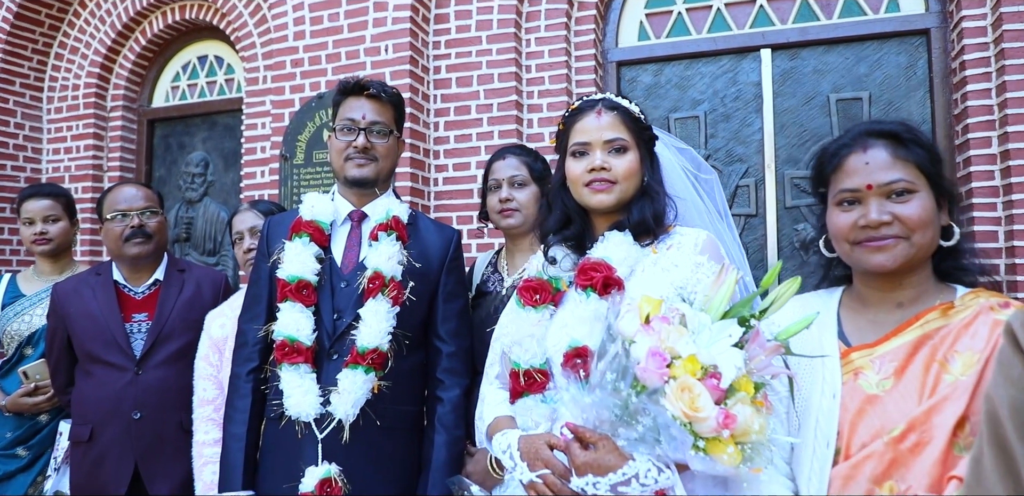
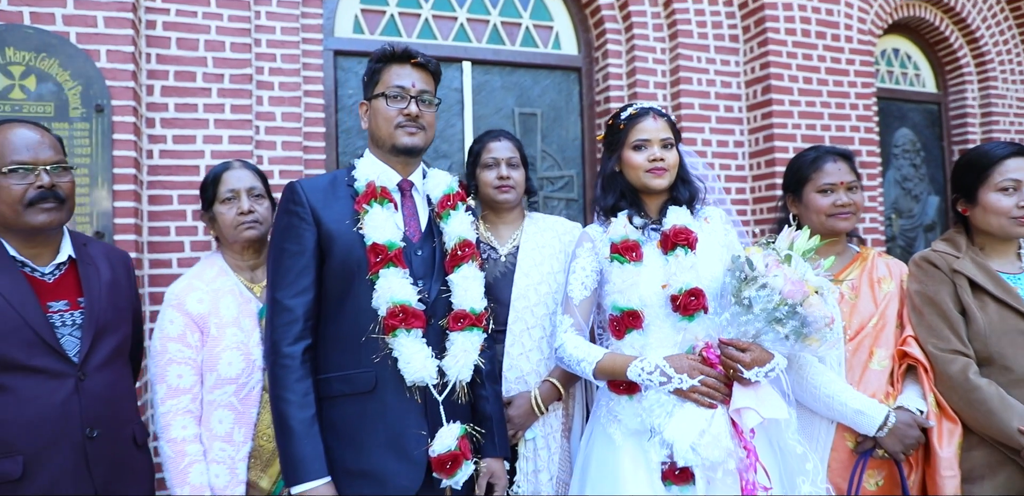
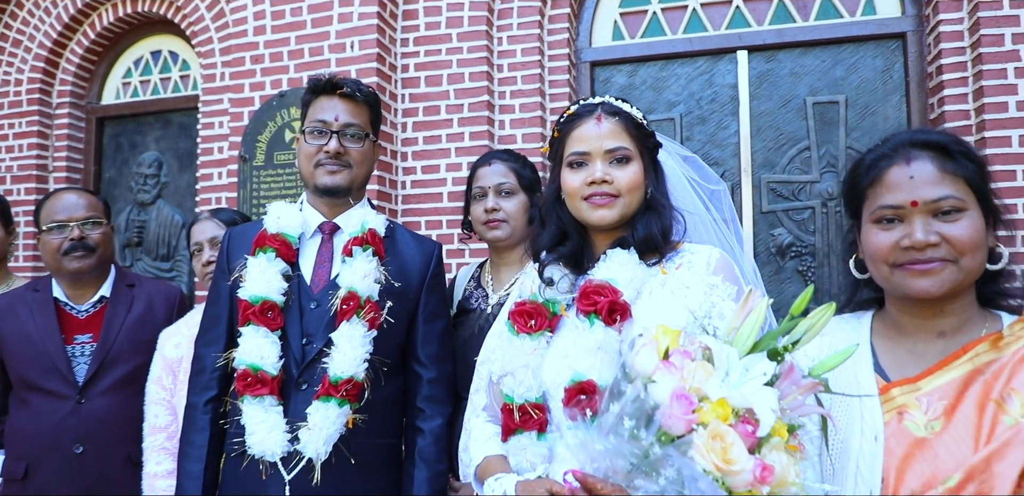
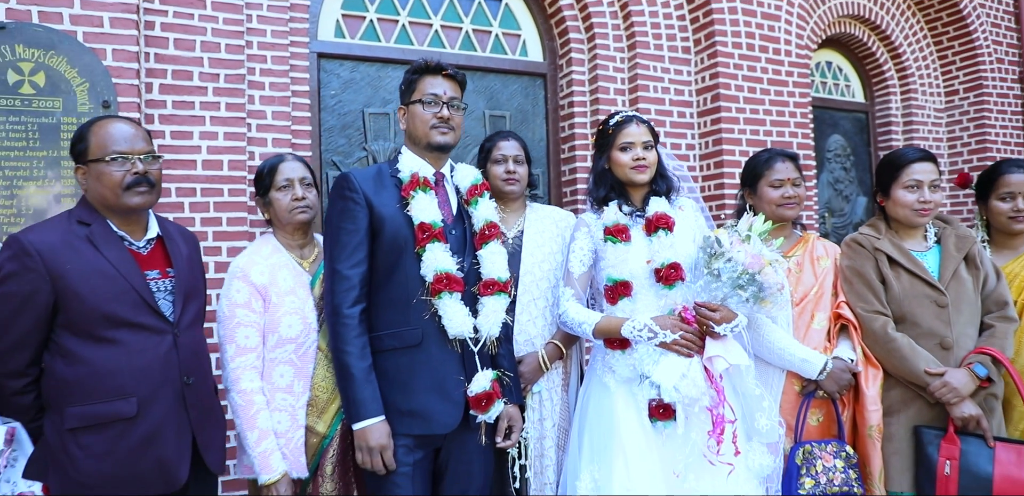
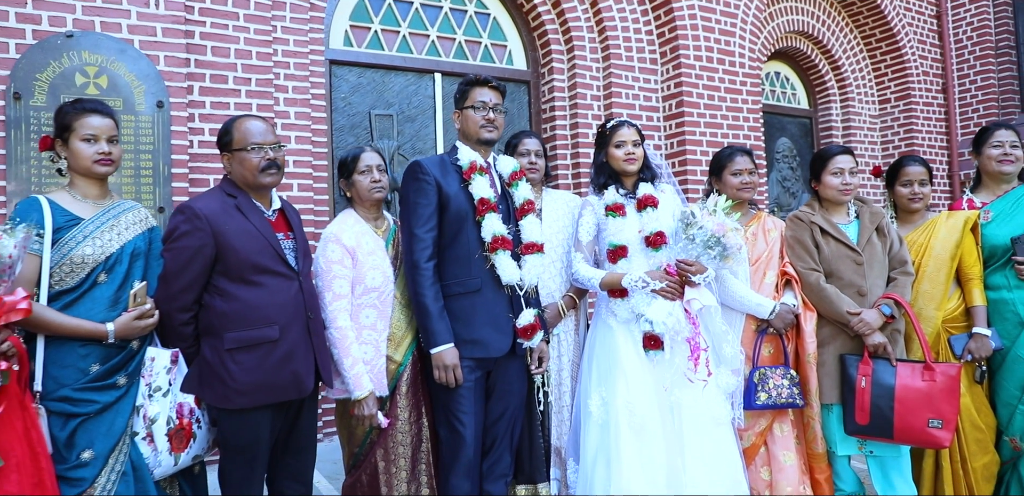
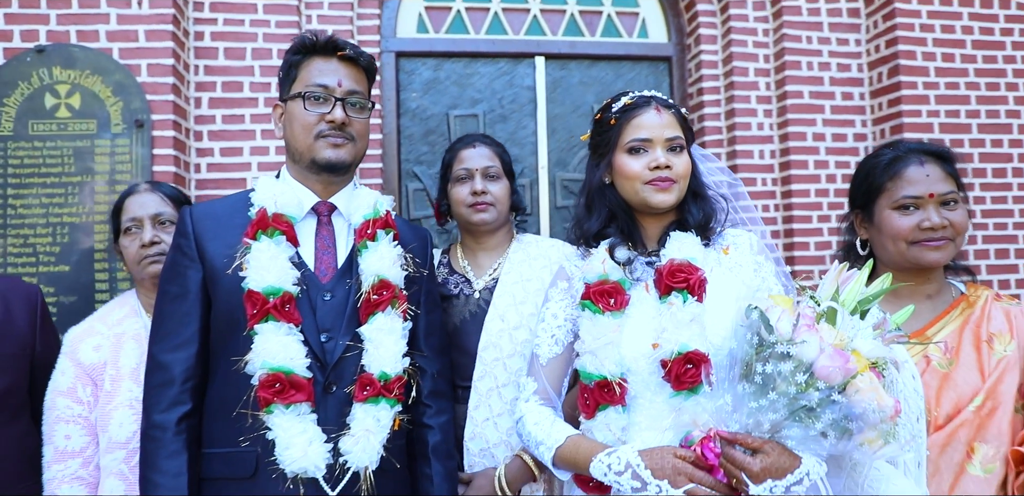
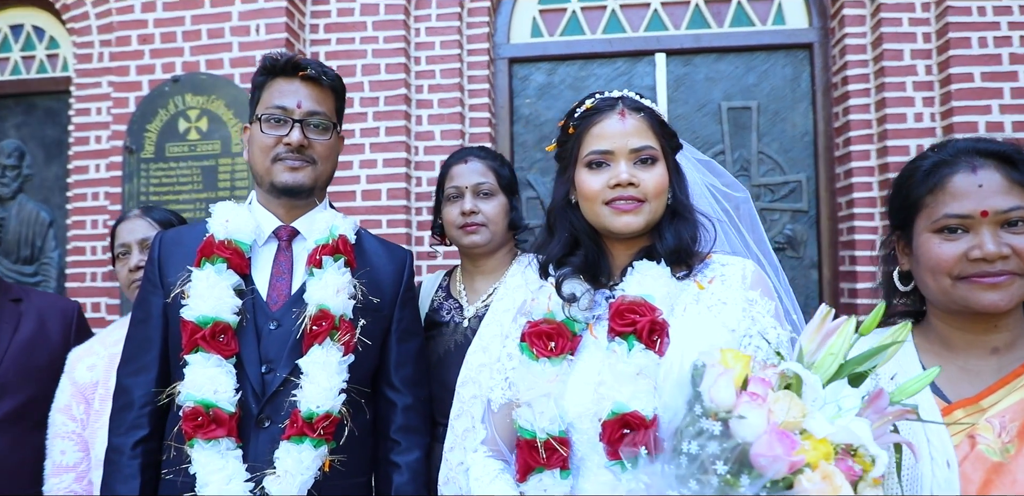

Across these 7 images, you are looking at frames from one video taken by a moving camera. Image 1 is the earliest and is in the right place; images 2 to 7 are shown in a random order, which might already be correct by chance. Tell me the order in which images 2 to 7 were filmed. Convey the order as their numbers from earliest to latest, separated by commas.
3, 7, 6, 2, 4, 5
